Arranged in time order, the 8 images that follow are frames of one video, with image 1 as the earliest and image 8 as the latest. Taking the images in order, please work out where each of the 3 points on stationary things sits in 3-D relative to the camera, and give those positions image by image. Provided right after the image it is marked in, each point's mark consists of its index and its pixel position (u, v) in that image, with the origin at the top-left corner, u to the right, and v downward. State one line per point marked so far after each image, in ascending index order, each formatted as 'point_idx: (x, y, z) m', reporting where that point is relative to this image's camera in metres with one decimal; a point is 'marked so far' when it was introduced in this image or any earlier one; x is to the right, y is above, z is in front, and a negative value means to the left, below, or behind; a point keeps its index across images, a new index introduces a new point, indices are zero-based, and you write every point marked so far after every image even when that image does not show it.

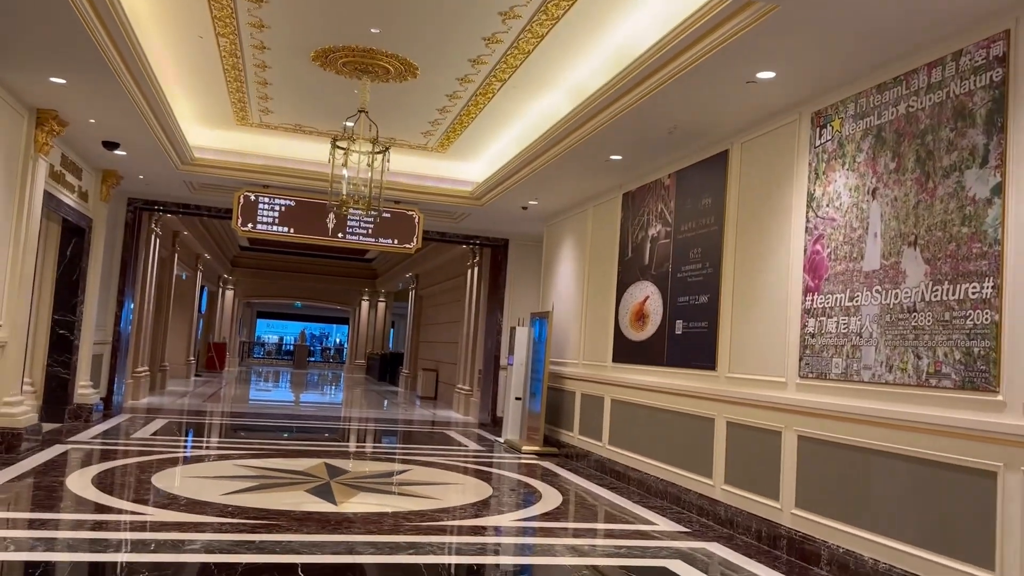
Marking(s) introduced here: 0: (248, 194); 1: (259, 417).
0: (-2.7, +1.0, +8.3) m
1: (-3.3, -1.7, +10.5) m
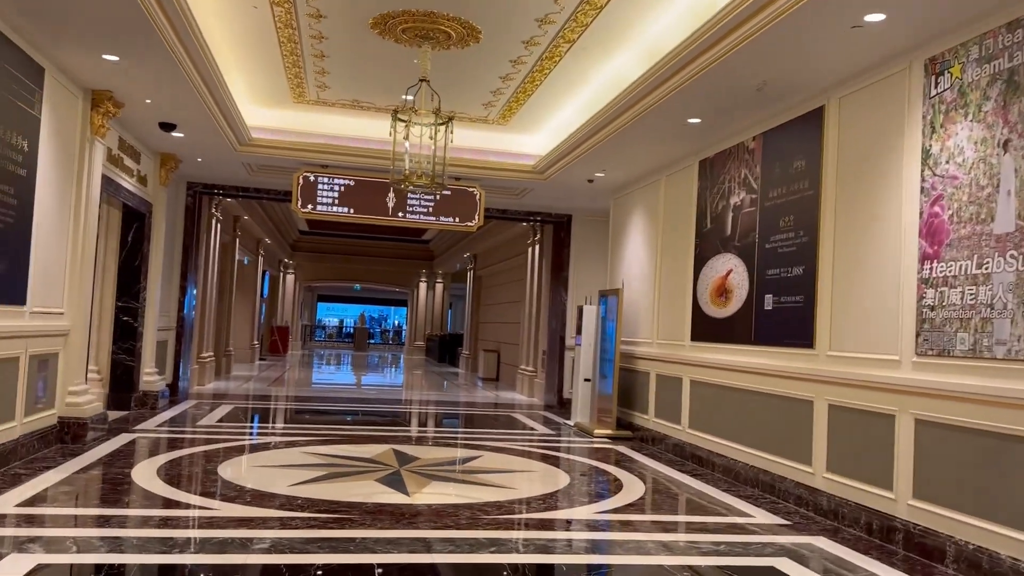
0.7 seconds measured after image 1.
0: (-2.1, +1.1, +8.1) m
1: (-2.4, -1.4, +10.4) m
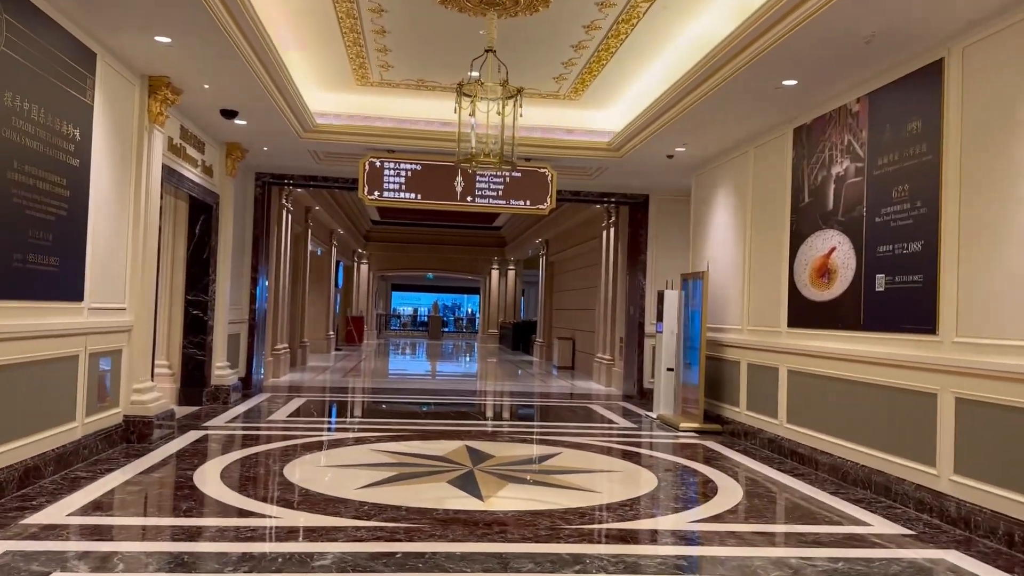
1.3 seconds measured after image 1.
0: (-1.3, +1.2, +7.8) m
1: (-1.4, -1.3, +10.1) m
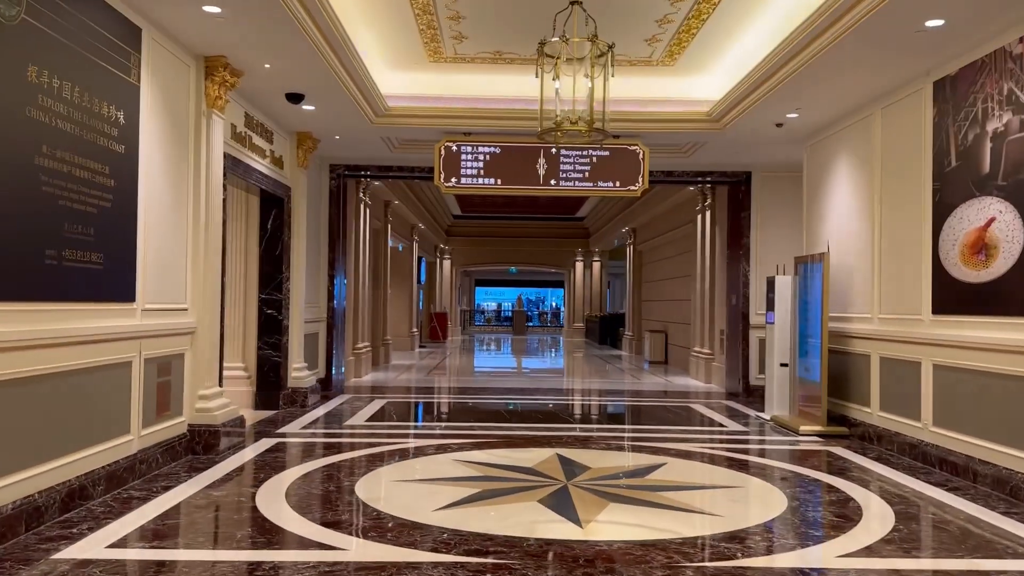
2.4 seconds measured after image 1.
0: (-0.6, +1.3, +7.2) m
1: (-0.3, -1.2, +9.6) m
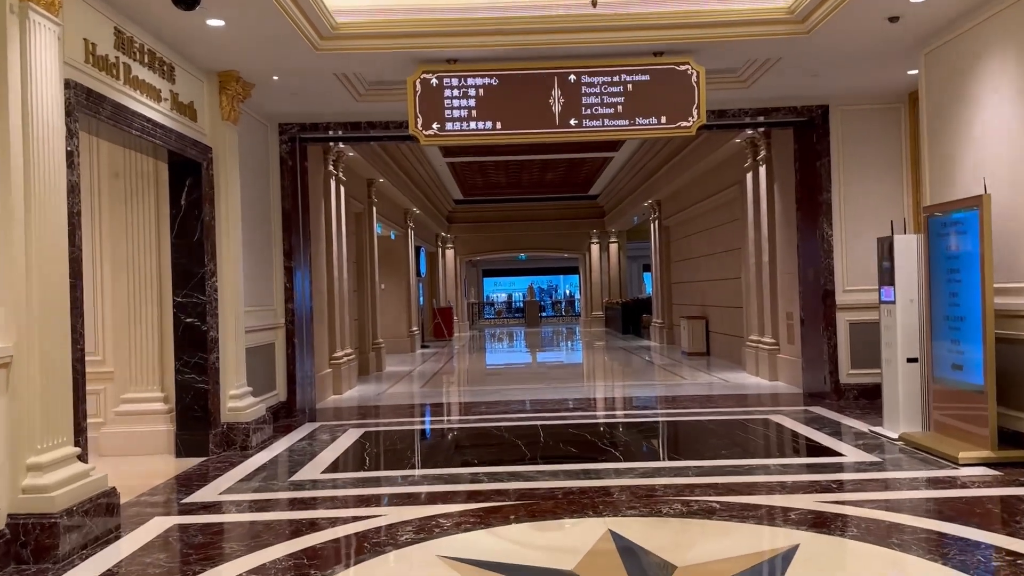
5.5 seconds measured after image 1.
0: (-0.6, +1.4, +5.2) m
1: (-0.2, -1.1, +7.6) m
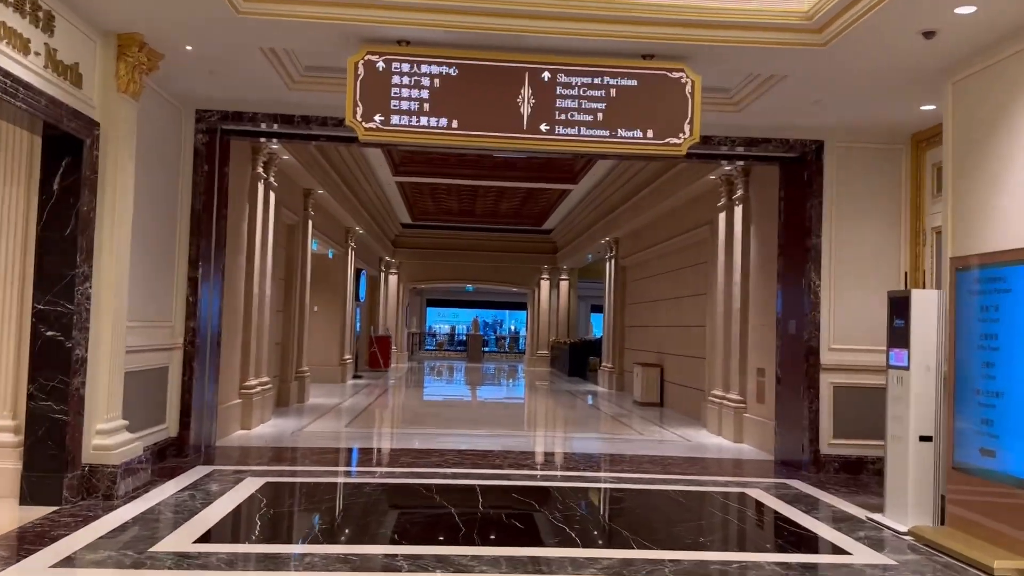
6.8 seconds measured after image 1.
0: (-0.8, +1.2, +4.3) m
1: (-0.7, -1.4, +6.6) m
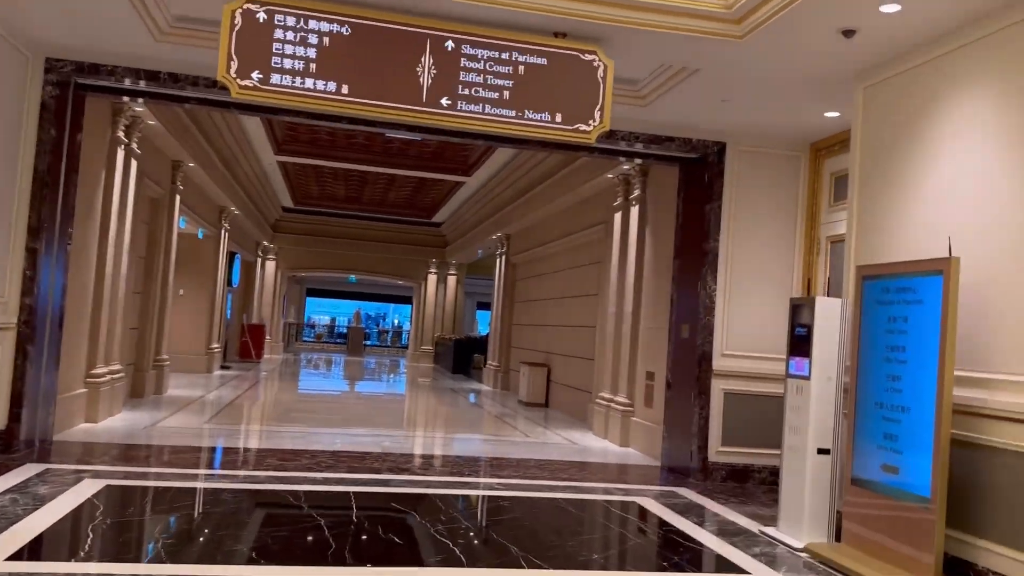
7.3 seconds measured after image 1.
0: (-1.2, +1.3, +3.8) m
1: (-1.6, -1.3, +6.1) m
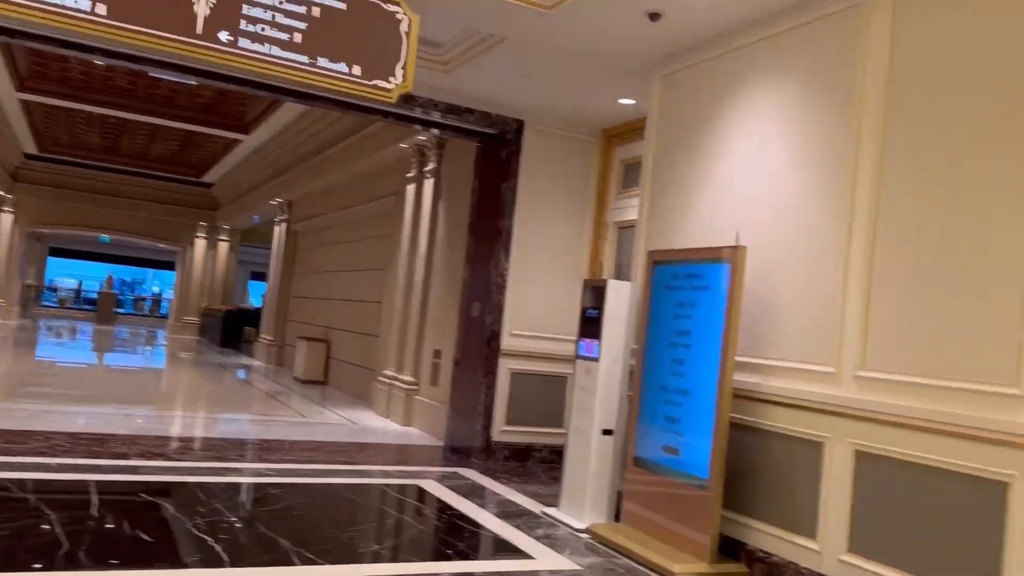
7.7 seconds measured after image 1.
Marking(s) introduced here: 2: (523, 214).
0: (-2.0, +1.5, +3.0) m
1: (-3.2, -1.0, +5.2) m
2: (+0.1, +0.5, +5.8) m
